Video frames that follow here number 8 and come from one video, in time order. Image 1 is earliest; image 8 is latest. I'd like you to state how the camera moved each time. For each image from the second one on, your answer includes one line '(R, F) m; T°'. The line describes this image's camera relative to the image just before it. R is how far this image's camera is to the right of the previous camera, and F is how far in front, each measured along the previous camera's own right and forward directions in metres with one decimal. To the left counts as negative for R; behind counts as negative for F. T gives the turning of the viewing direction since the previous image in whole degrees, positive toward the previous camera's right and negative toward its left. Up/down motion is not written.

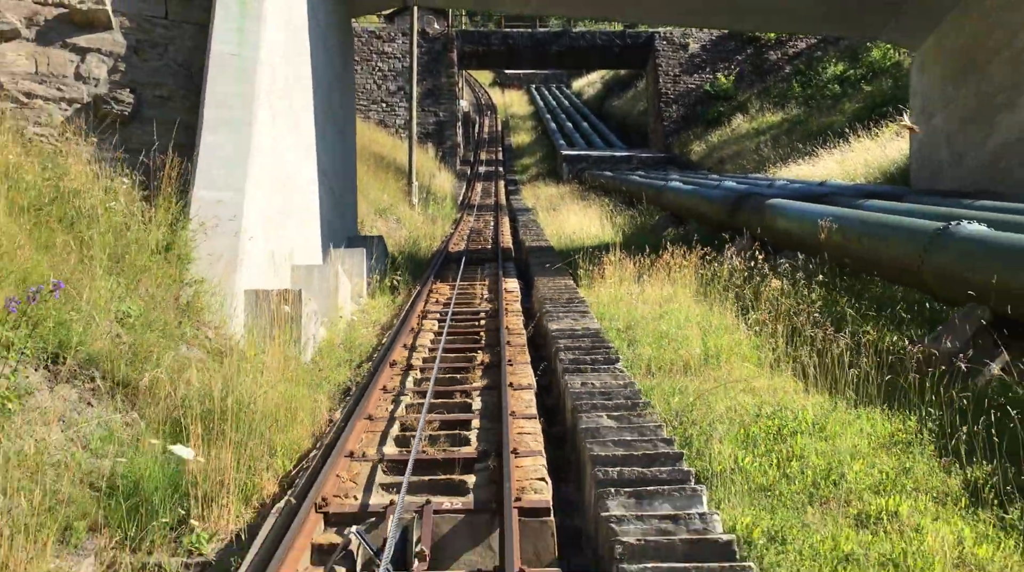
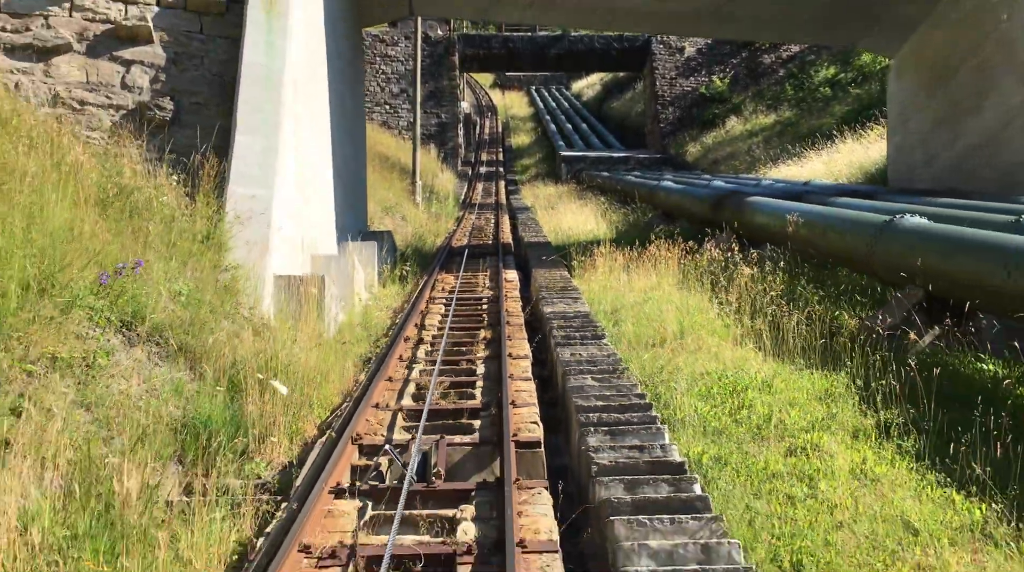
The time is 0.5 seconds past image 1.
(0.0, -0.9) m; 0°
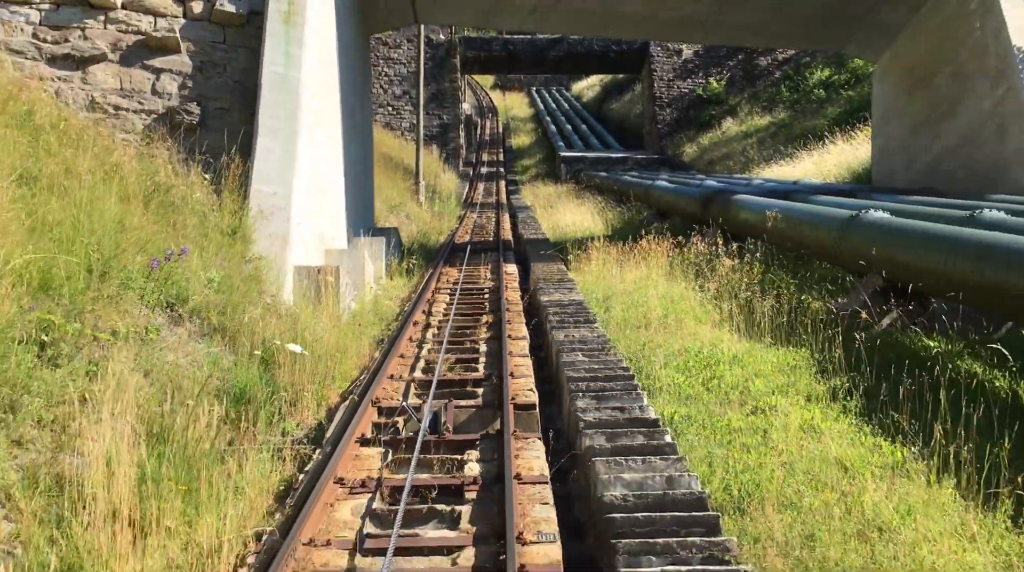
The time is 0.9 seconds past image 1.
(0.0, -0.7) m; 0°
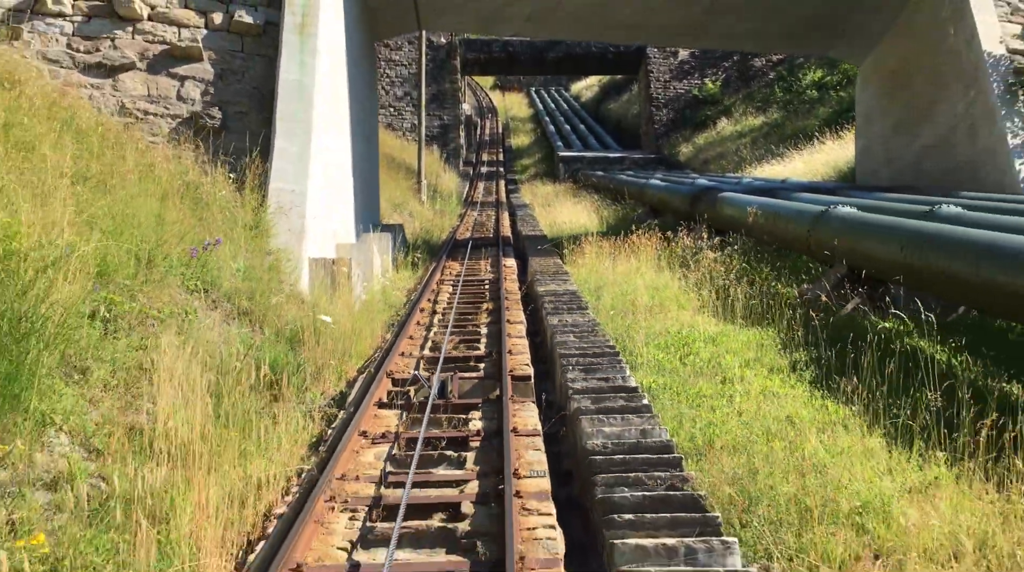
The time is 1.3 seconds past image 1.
(0.0, -0.7) m; 0°
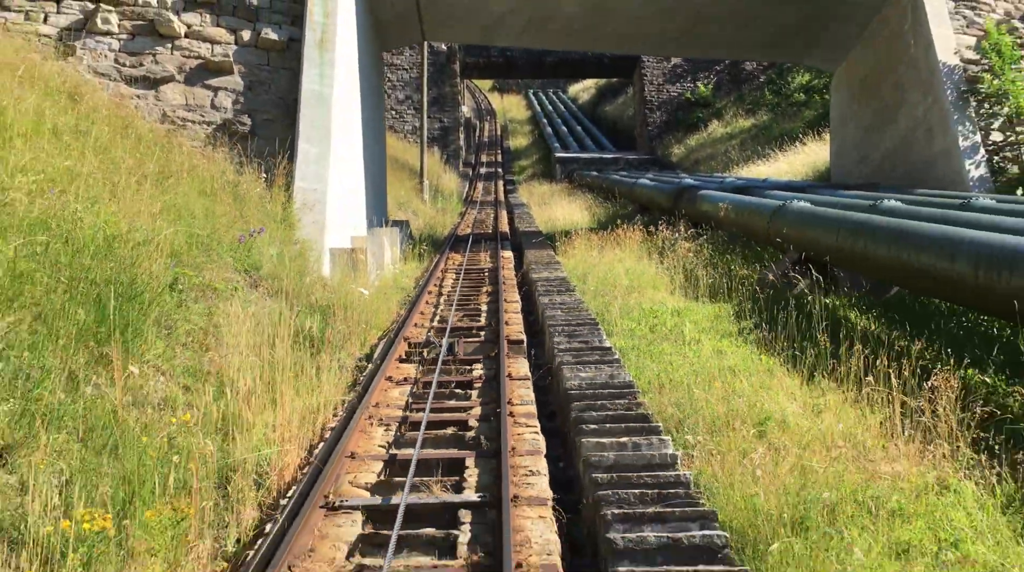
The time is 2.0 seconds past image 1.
(0.0, -1.2) m; 0°
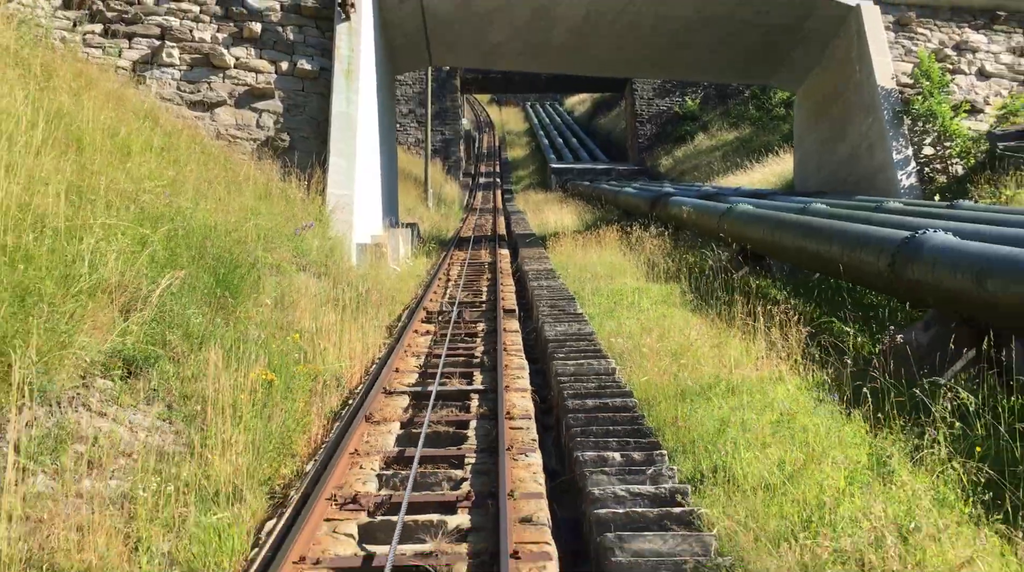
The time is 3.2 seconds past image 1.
(0.0, -2.1) m; 0°
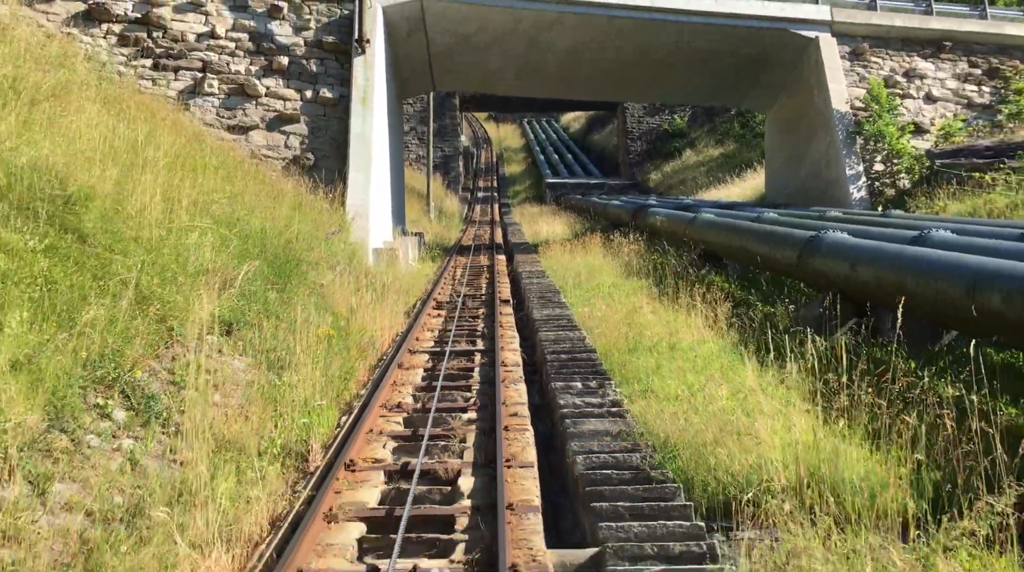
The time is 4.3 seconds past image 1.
(0.0, -1.9) m; 0°
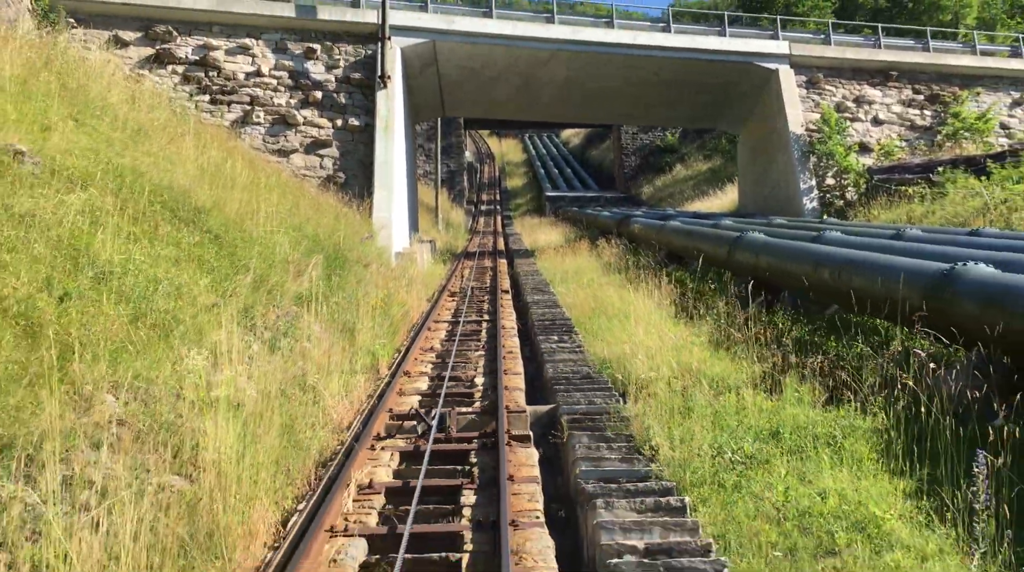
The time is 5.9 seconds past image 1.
(+0.1, -2.8) m; 0°
